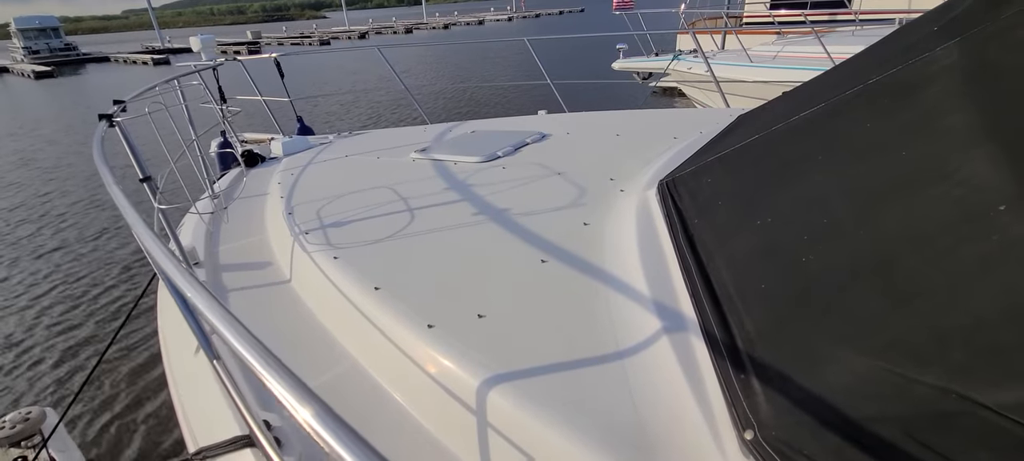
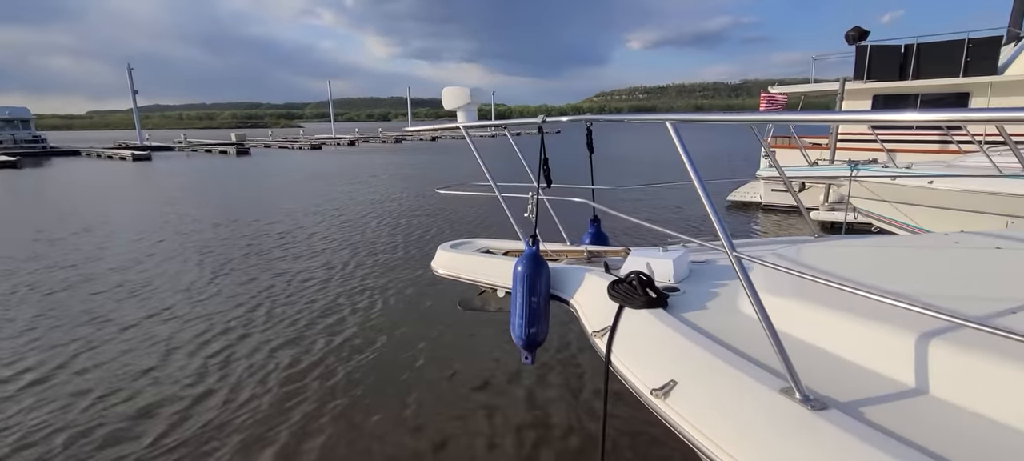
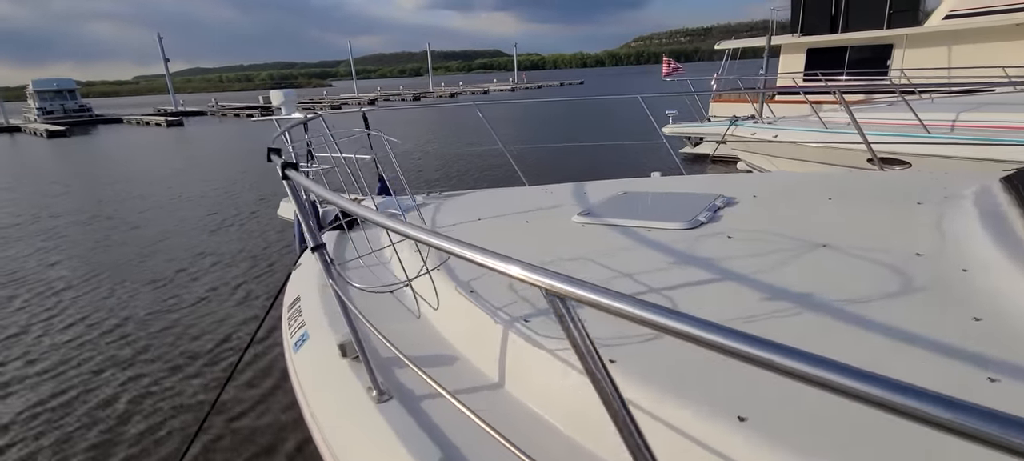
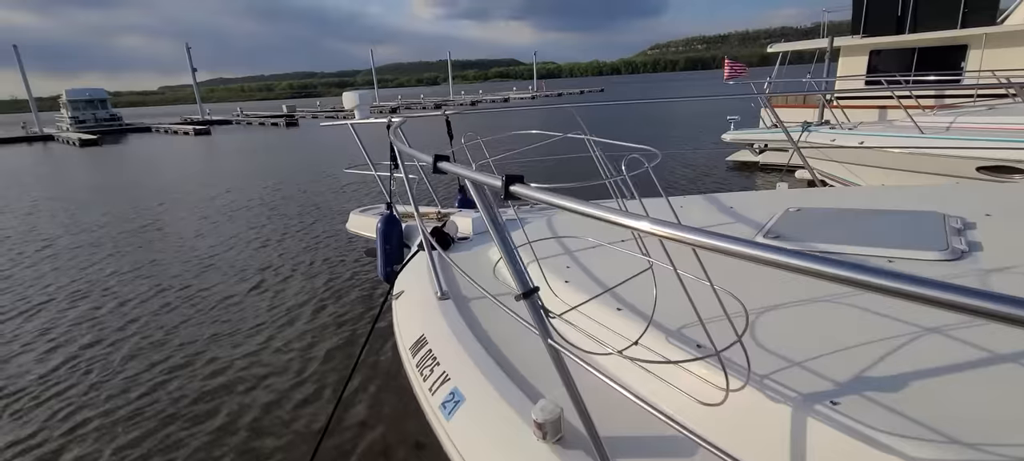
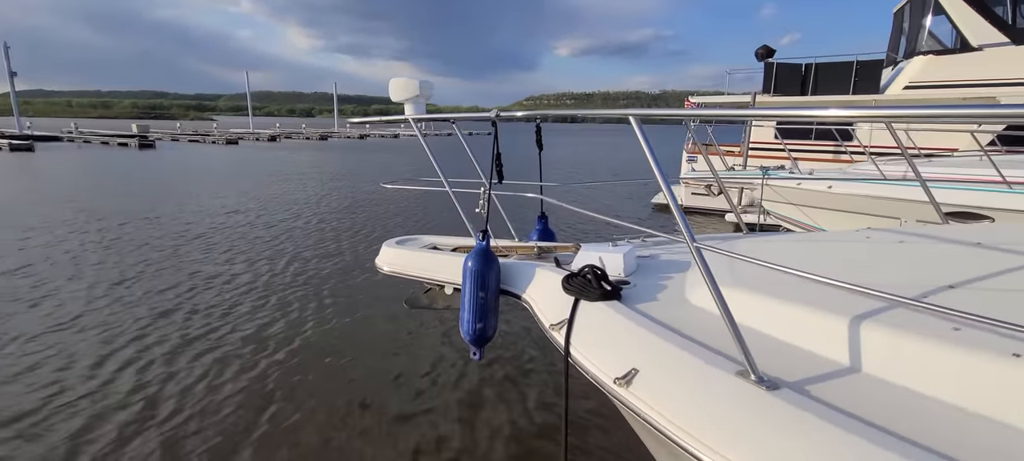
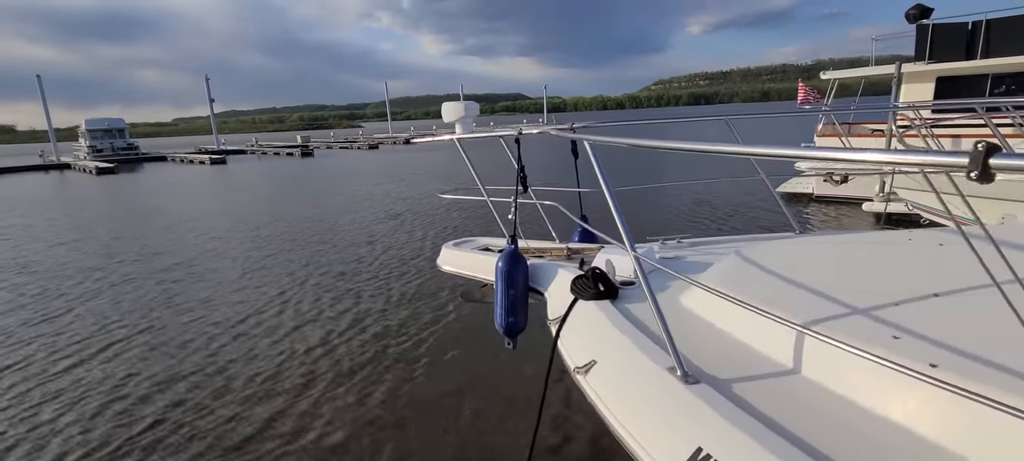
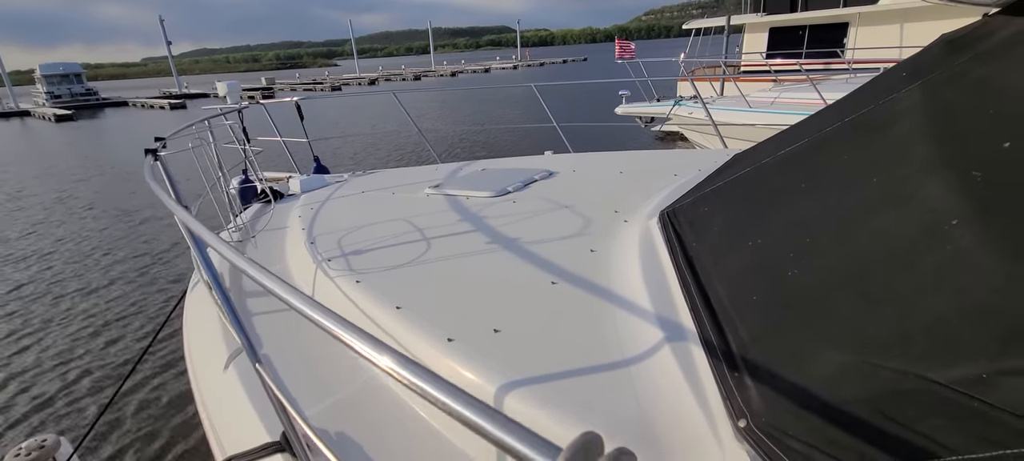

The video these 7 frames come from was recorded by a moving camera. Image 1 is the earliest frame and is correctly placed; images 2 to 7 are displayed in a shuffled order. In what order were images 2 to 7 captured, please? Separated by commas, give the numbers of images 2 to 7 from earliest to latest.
7, 3, 4, 6, 2, 5
